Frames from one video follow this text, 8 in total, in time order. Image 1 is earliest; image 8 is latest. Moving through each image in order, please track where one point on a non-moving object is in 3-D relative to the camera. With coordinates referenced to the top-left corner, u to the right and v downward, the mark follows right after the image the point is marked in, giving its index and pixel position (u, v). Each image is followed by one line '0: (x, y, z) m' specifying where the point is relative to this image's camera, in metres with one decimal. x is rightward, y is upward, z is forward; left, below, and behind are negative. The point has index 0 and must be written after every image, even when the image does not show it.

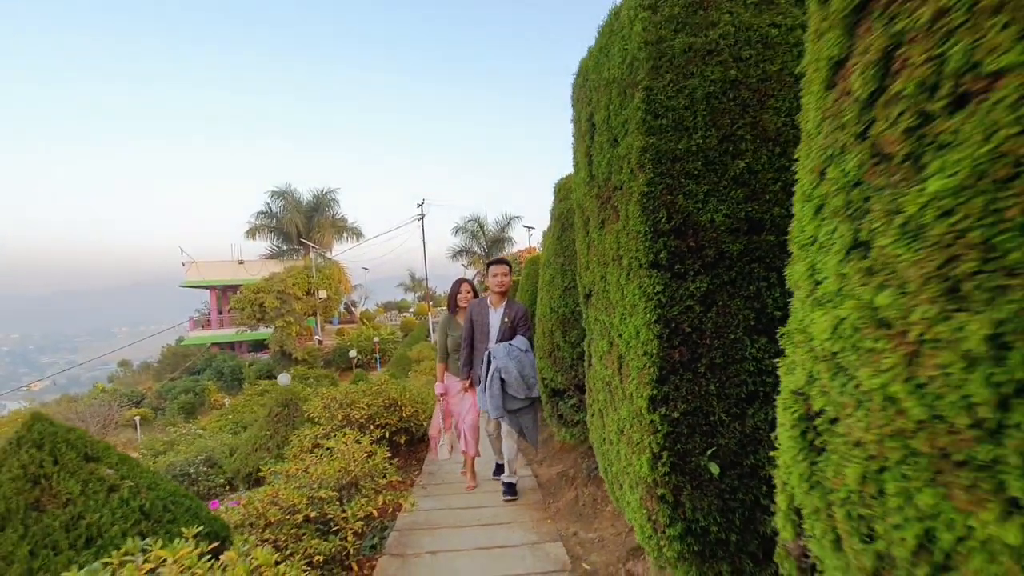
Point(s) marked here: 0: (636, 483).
0: (+0.5, -0.7, +1.9) m
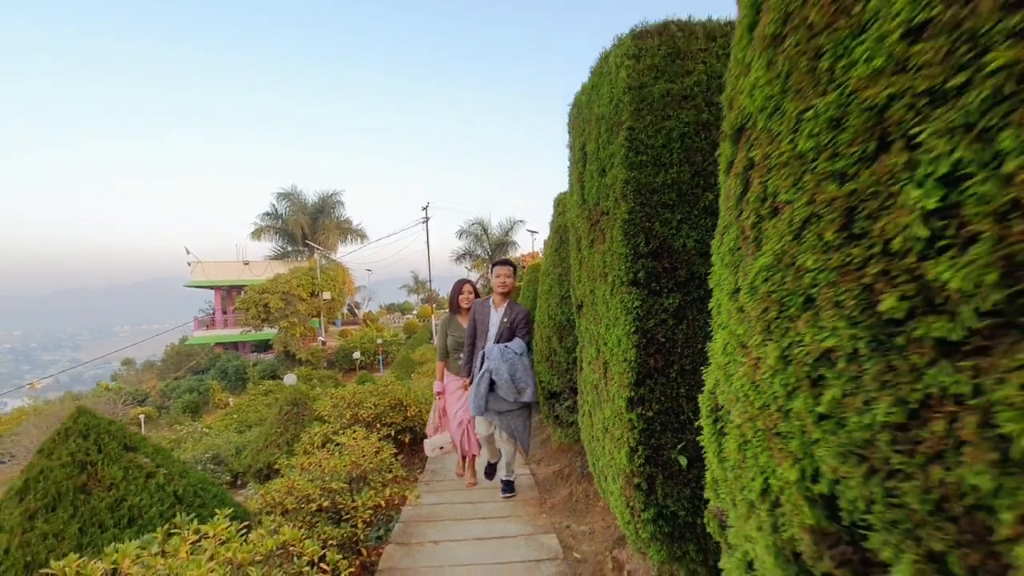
0: (+0.4, -0.8, +2.2) m
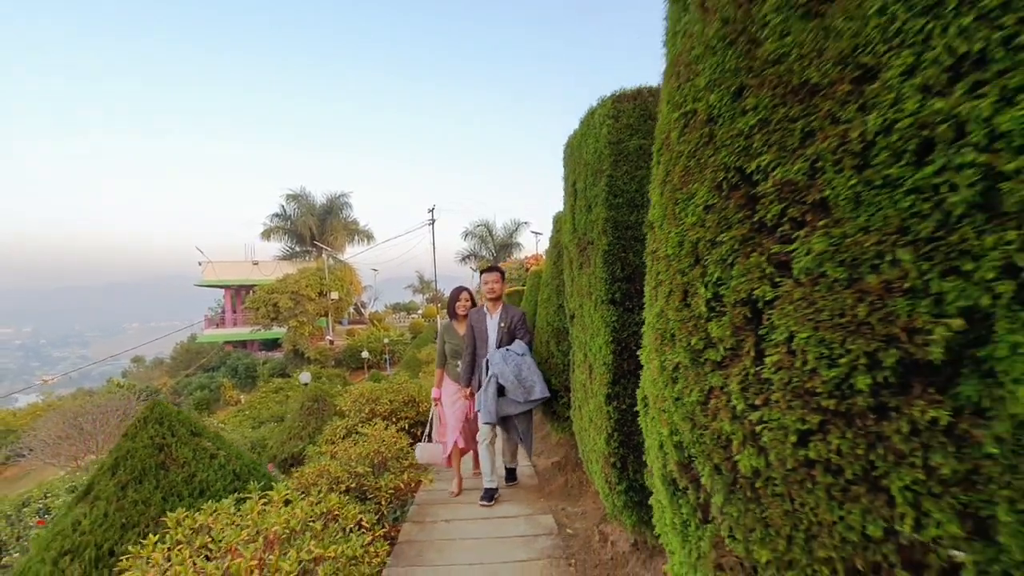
0: (+0.4, -0.9, +2.7) m
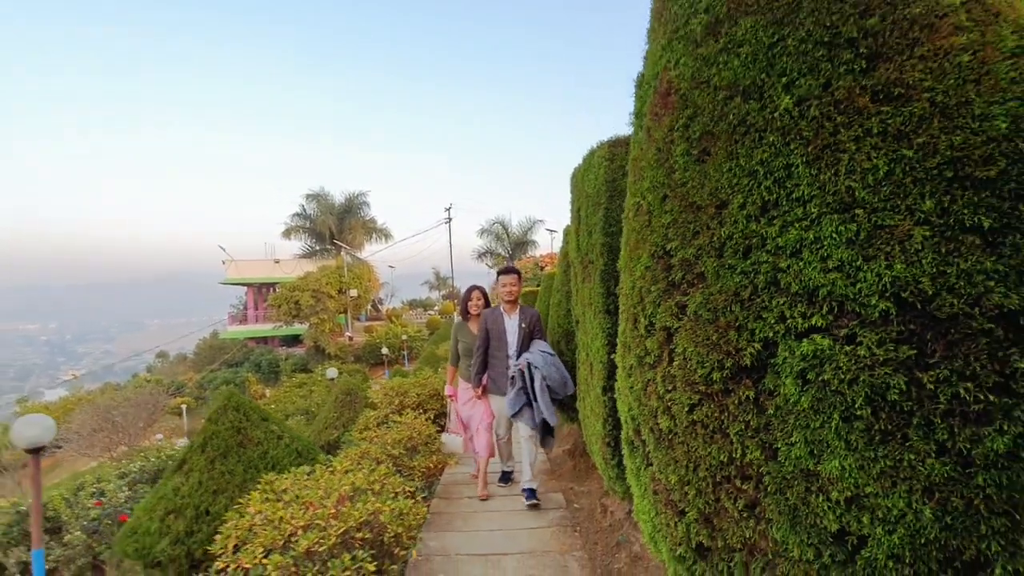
0: (+0.5, -0.9, +3.3) m
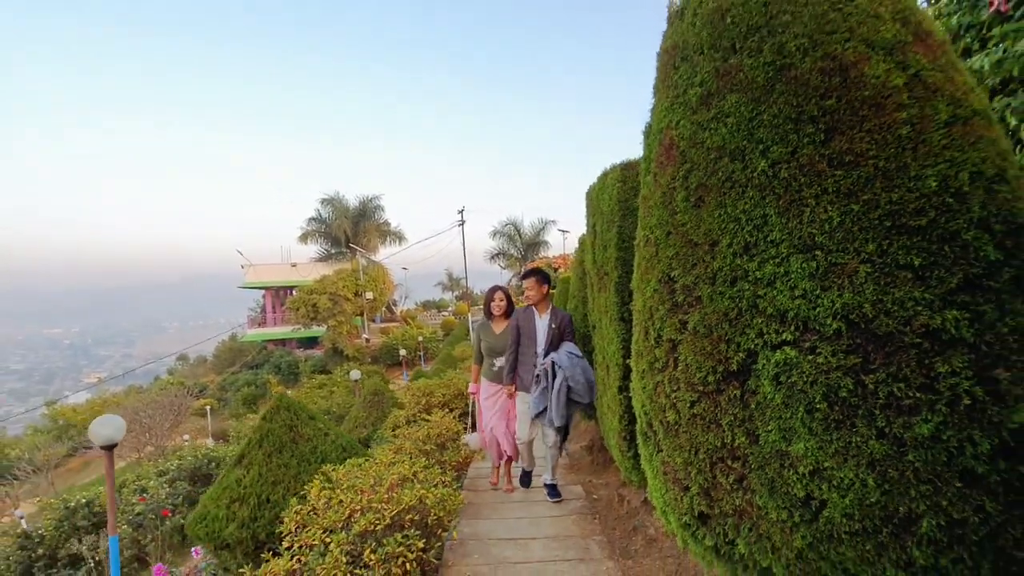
0: (+0.7, -1.0, +3.7) m
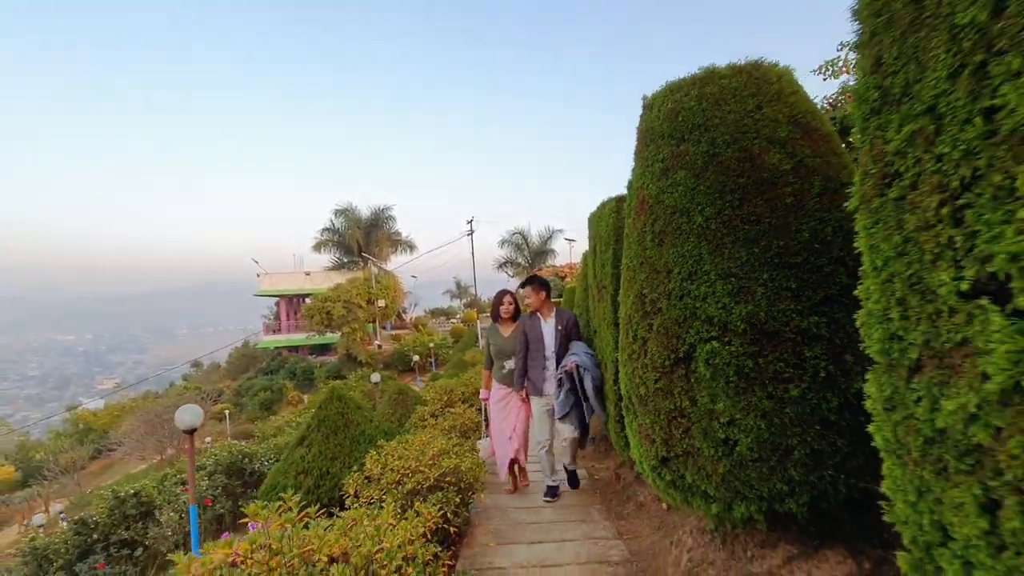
0: (+0.8, -1.1, +4.5) m
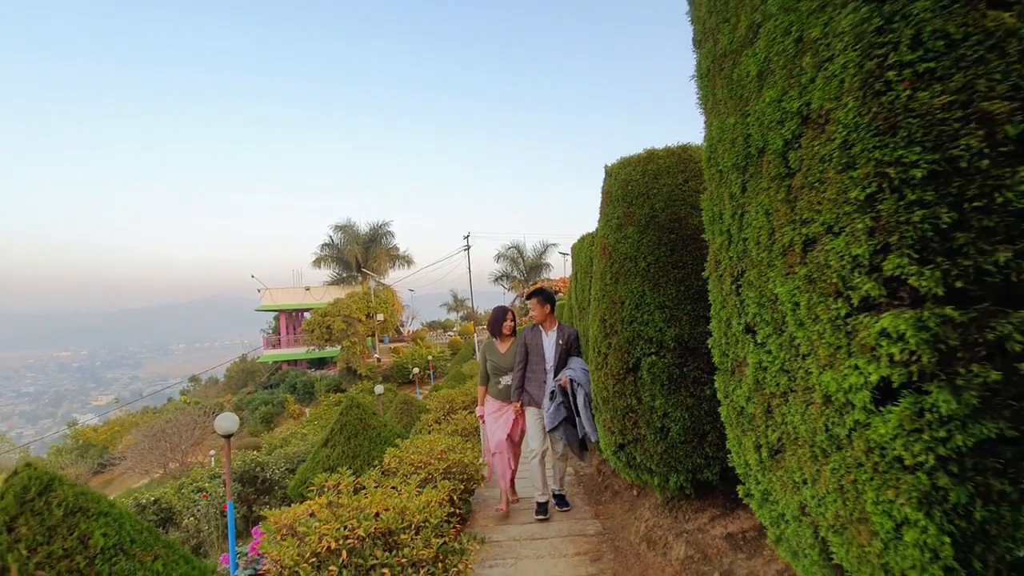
0: (+0.8, -1.3, +5.3) m
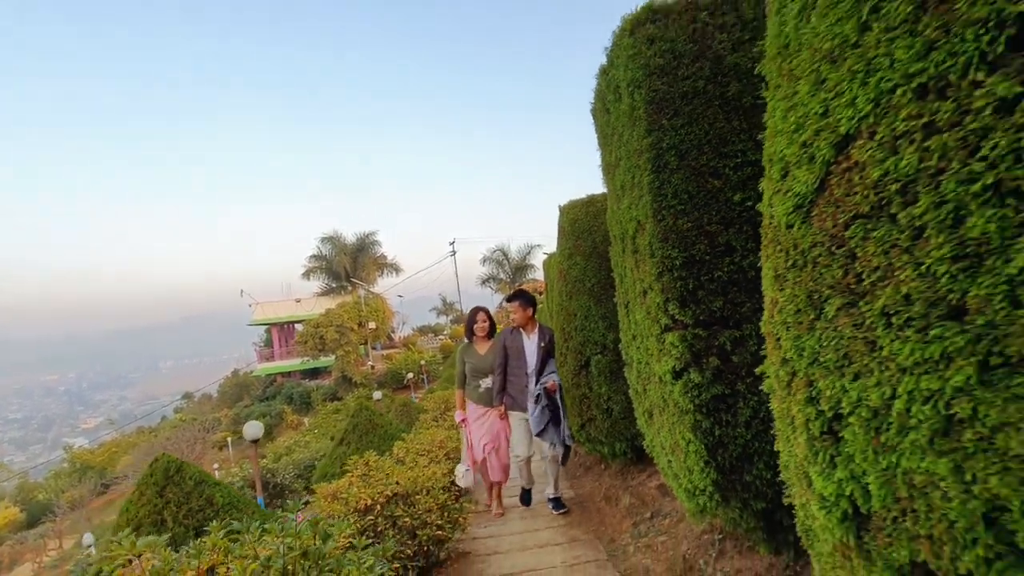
0: (+0.6, -1.4, +6.3) m
